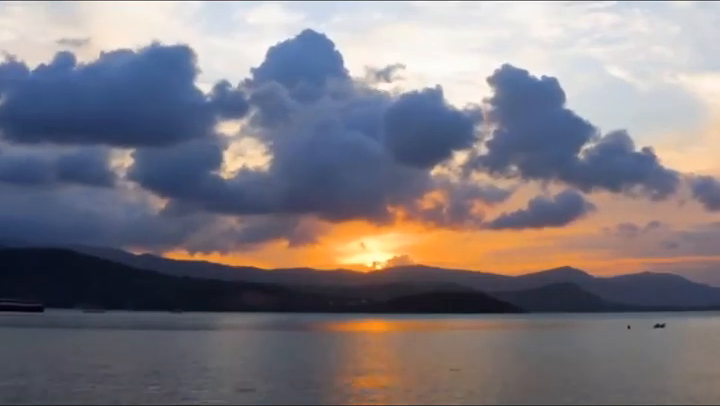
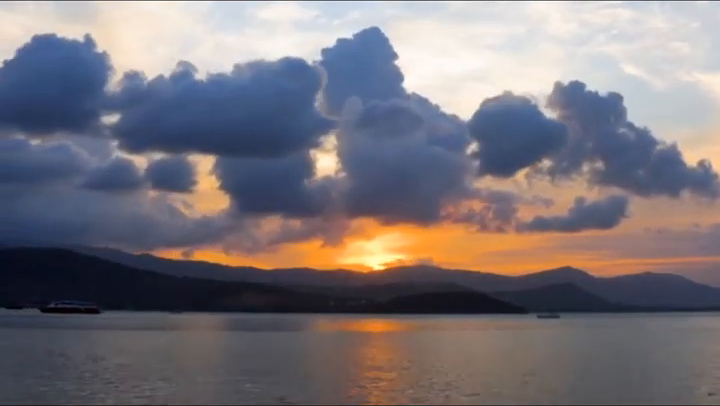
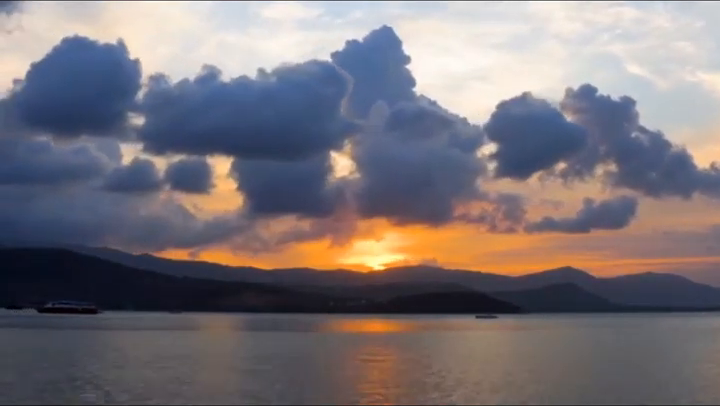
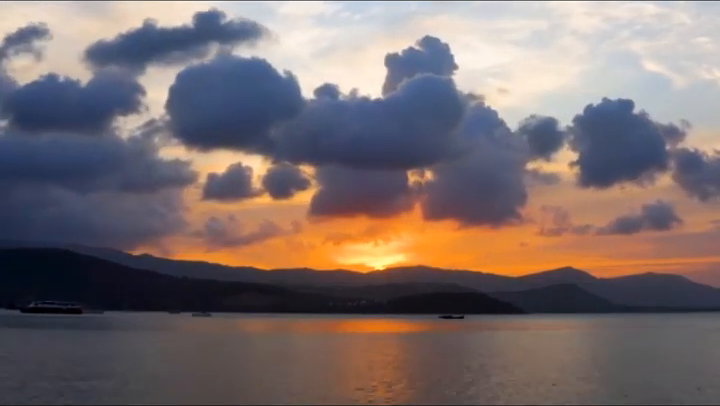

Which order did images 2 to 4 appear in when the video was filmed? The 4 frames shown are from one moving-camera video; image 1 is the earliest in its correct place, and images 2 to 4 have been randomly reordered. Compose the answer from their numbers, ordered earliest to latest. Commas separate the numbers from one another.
2, 3, 4
